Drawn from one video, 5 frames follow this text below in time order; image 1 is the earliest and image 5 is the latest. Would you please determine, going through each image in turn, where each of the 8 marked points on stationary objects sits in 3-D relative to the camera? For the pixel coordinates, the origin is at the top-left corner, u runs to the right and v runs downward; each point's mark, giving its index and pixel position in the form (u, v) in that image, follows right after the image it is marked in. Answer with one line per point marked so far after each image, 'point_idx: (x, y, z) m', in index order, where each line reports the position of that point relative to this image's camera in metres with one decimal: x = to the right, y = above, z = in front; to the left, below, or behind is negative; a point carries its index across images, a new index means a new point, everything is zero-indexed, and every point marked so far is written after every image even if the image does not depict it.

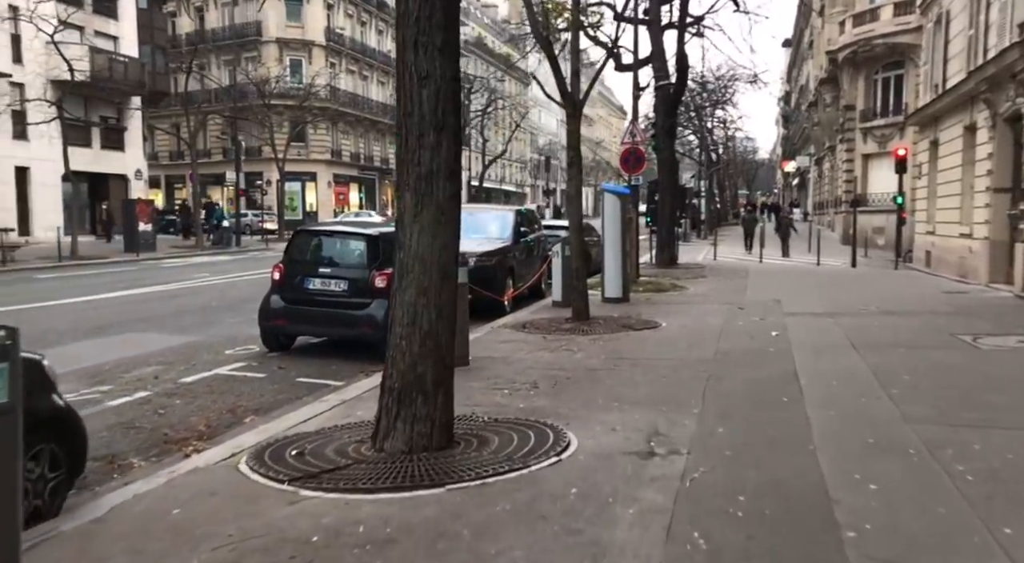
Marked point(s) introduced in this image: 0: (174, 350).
0: (-3.8, -0.8, +9.5) m
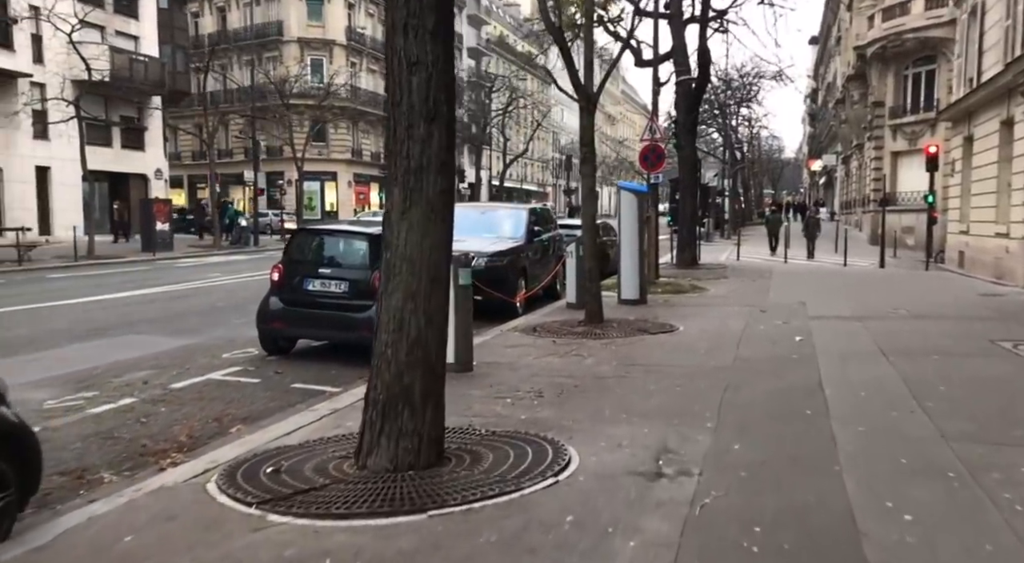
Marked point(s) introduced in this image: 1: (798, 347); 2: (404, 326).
0: (-3.7, -0.8, +9.1) m
1: (+3.0, -0.7, +8.9) m
2: (-0.6, -0.3, +4.9) m
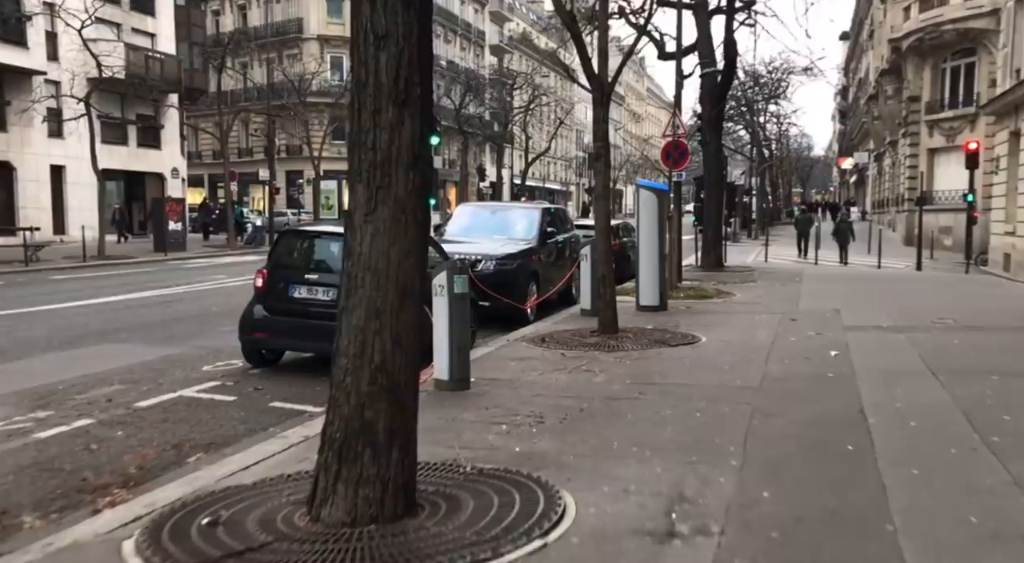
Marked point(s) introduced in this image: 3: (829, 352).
0: (-3.6, -0.8, +8.4) m
1: (+3.0, -0.8, +8.0) m
2: (-0.7, -0.3, +4.1) m
3: (+3.2, -0.7, +8.6) m
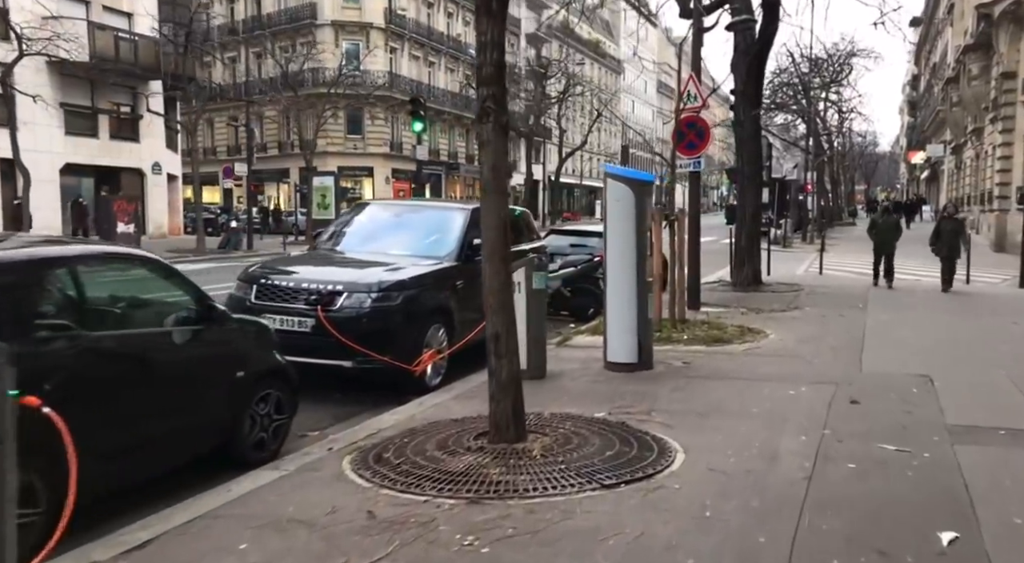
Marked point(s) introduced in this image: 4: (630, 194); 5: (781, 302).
0: (-4.9, -1.2, +4.2) m
1: (+1.7, -1.2, +3.3) m
2: (-2.2, -0.7, -0.3) m
3: (+1.9, -1.1, +3.9) m
4: (+1.1, +0.8, +8.0) m
5: (+4.3, -0.3, +13.6) m
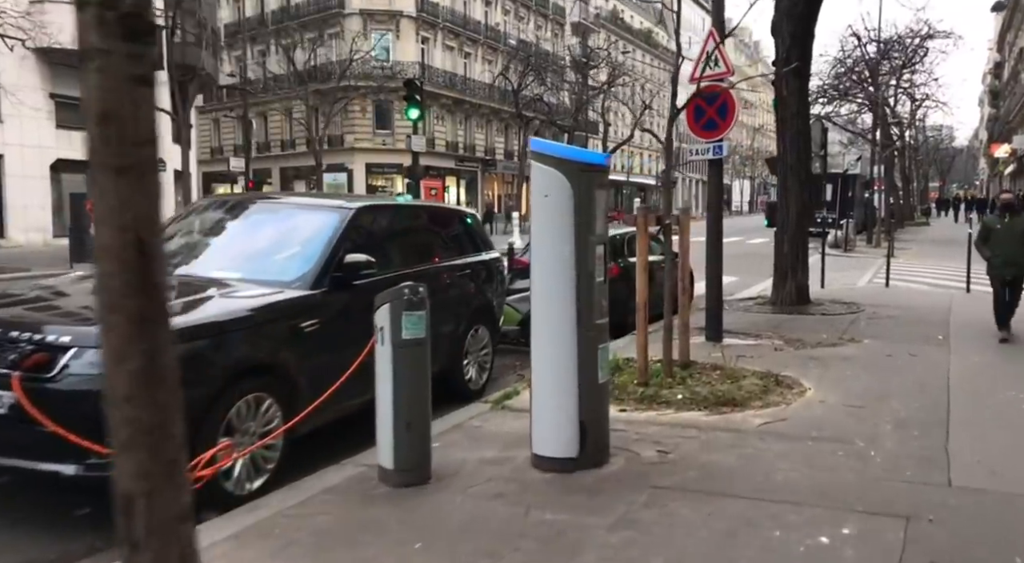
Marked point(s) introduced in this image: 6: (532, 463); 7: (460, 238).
0: (-5.9, -1.5, +1.5) m
1: (+0.6, -1.5, +0.2) m
2: (-3.6, -1.0, -3.2) m
3: (+0.9, -1.4, +0.8) m
4: (+0.3, +0.6, +4.9) m
5: (+3.9, -0.6, +10.3) m
6: (+0.1, -1.1, +5.3) m
7: (-0.5, +0.4, +8.2) m
